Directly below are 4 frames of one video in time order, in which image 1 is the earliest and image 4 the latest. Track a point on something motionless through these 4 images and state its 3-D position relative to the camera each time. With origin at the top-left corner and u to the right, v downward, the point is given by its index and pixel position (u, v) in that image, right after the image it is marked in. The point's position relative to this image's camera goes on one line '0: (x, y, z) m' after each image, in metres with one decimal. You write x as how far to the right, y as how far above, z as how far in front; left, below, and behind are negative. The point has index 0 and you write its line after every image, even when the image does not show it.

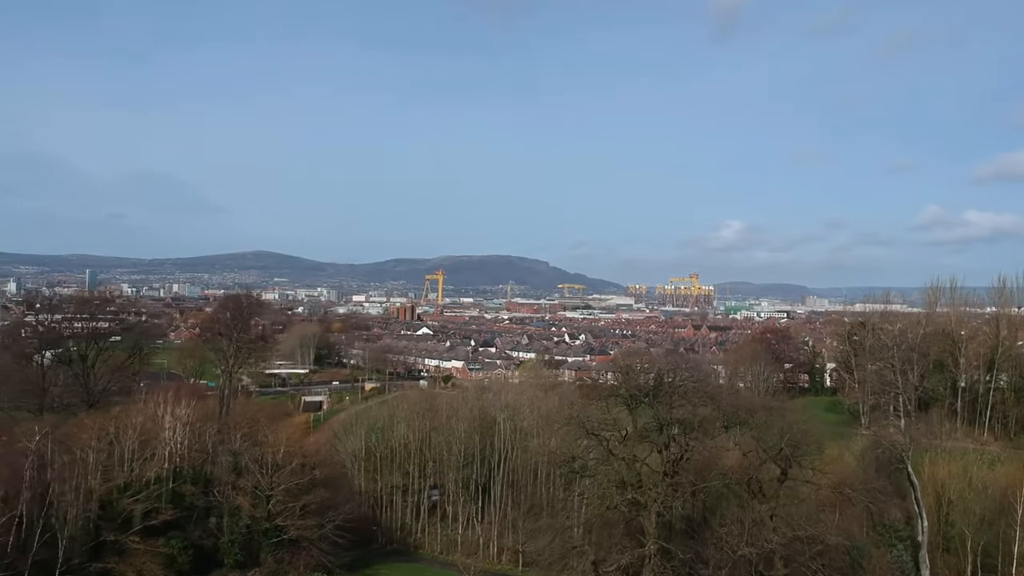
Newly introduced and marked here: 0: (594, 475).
0: (+1.2, -2.9, +12.4) m
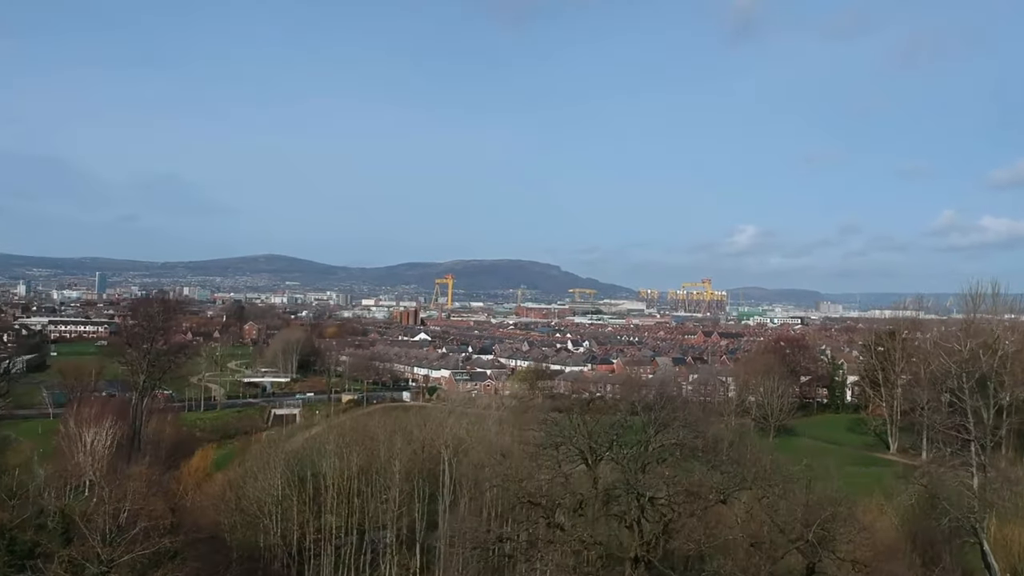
0: (+0.3, -2.9, +8.8) m
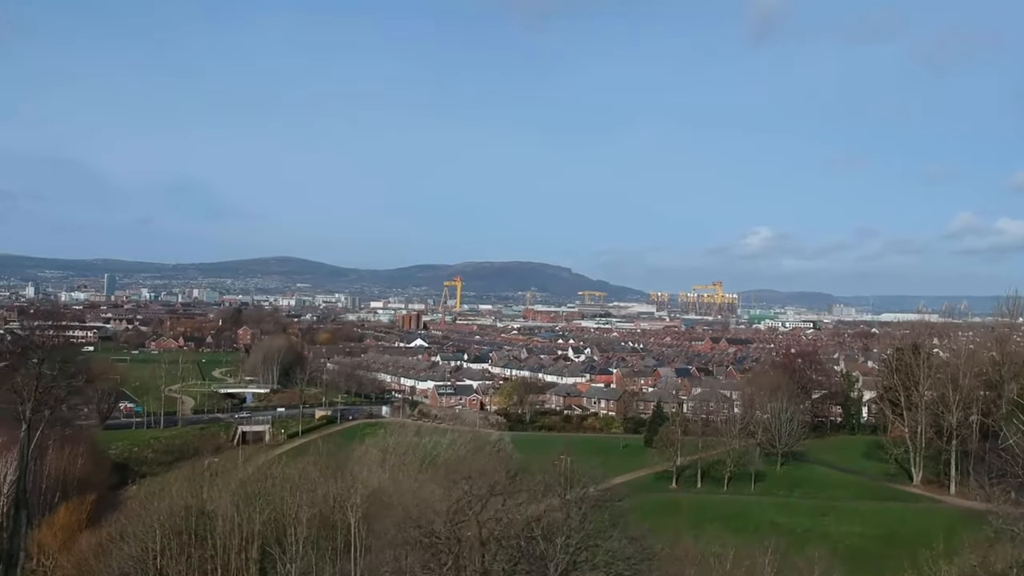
0: (-0.8, -3.1, +5.7) m
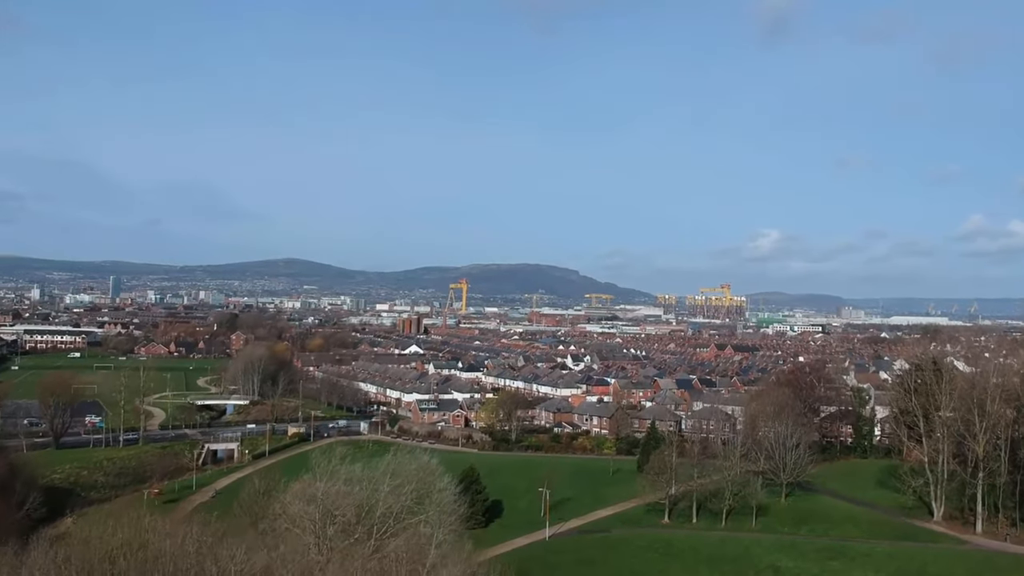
0: (-1.7, -3.4, +3.3) m
